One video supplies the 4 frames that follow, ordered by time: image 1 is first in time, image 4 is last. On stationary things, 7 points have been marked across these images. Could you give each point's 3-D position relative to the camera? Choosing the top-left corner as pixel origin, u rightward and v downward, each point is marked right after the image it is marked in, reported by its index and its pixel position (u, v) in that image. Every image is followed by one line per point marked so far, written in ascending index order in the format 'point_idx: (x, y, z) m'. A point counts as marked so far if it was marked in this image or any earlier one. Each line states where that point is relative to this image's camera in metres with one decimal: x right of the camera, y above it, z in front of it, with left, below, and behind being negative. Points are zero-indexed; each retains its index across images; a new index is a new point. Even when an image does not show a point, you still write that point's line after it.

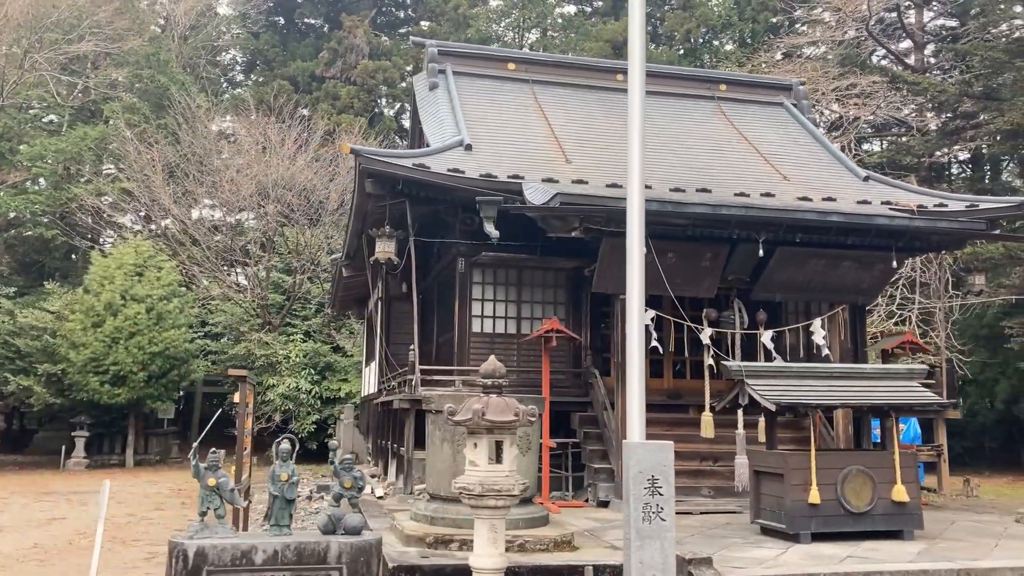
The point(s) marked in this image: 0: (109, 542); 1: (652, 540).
0: (-4.8, -3.0, +8.8) m
1: (+0.8, -1.4, +4.0) m
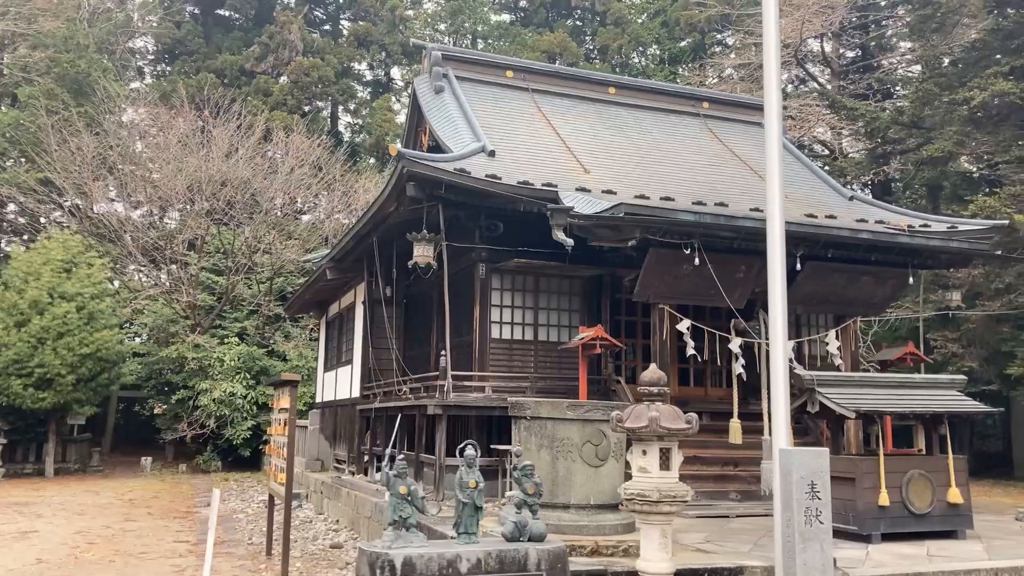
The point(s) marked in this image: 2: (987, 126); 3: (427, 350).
0: (-4.4, -3.0, +8.2) m
1: (+1.7, -1.4, +4.2) m
2: (+11.6, +4.0, +18.2) m
3: (-1.5, -1.1, +12.4) m
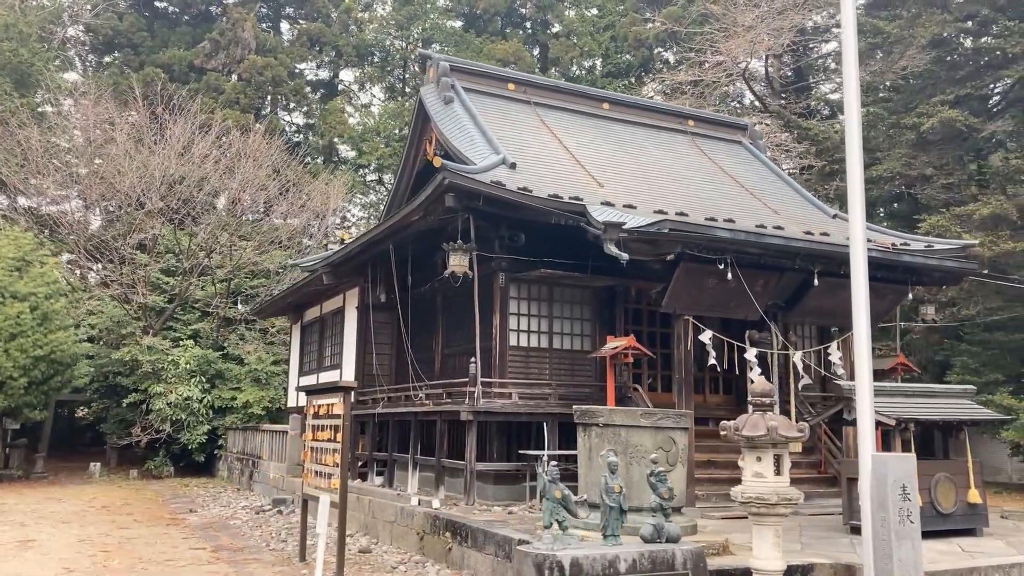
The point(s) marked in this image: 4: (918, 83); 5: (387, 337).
0: (-4.1, -3.0, +8.1) m
1: (+2.4, -1.6, +4.6) m
2: (+11.2, +3.6, +19.4) m
3: (-1.5, -1.2, +12.5) m
4: (+11.1, +5.5, +19.8) m
5: (-2.1, -0.9, +13.2) m
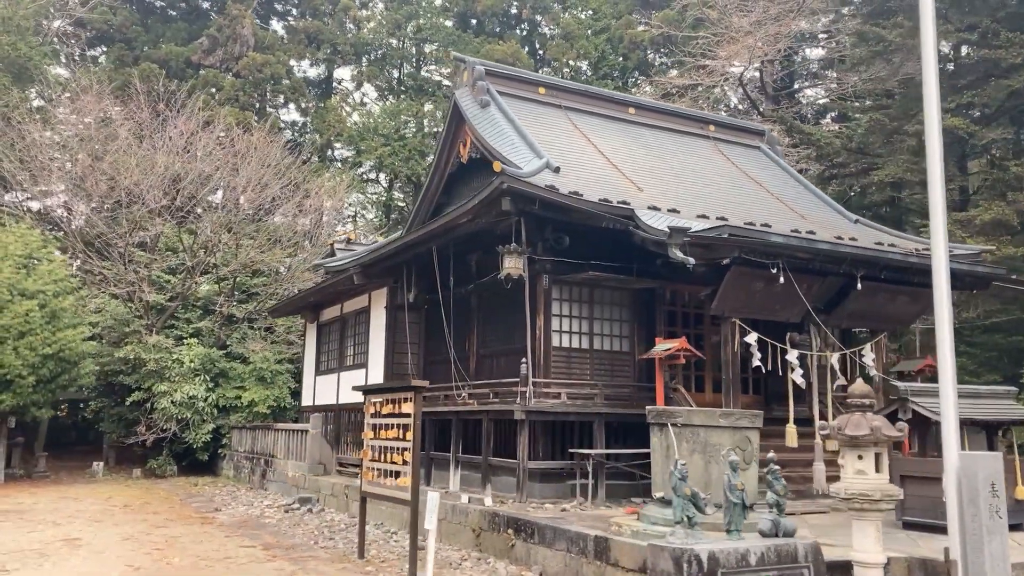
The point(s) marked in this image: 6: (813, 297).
0: (-3.5, -3.0, +8.2) m
1: (+3.1, -1.6, +4.8) m
2: (+11.6, +3.6, +19.9) m
3: (-1.0, -1.2, +12.6) m
4: (+11.5, +5.4, +20.2) m
5: (-1.6, -0.9, +13.4) m
6: (+3.8, -0.1, +9.5) m
